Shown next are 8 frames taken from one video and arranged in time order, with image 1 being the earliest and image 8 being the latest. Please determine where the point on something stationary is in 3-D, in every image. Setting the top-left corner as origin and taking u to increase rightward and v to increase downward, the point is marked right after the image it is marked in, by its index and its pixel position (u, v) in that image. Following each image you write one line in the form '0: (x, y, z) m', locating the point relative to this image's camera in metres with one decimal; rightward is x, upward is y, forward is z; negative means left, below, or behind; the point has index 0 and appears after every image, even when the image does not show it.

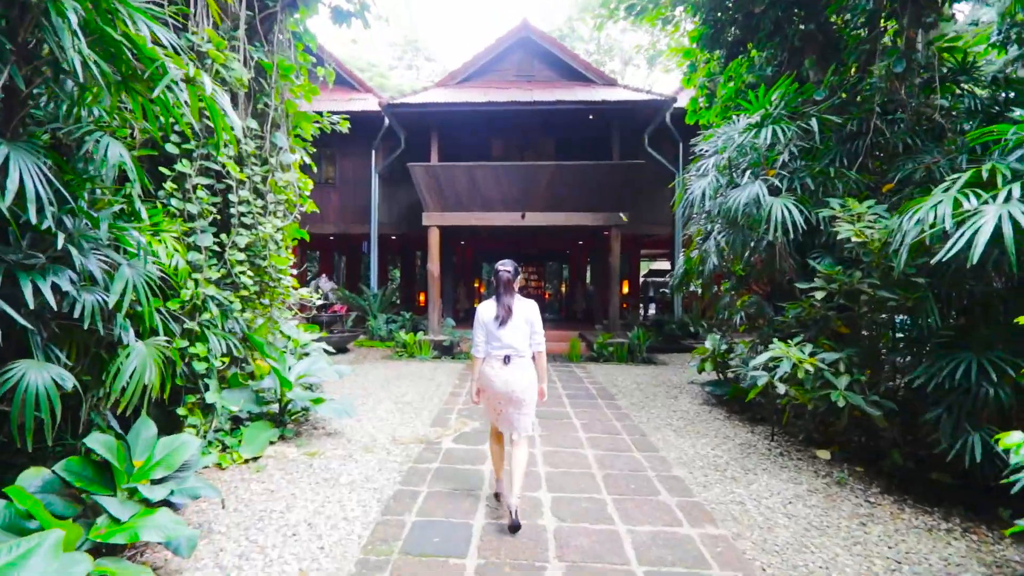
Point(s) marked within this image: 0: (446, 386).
0: (-0.7, -1.1, +5.1) m
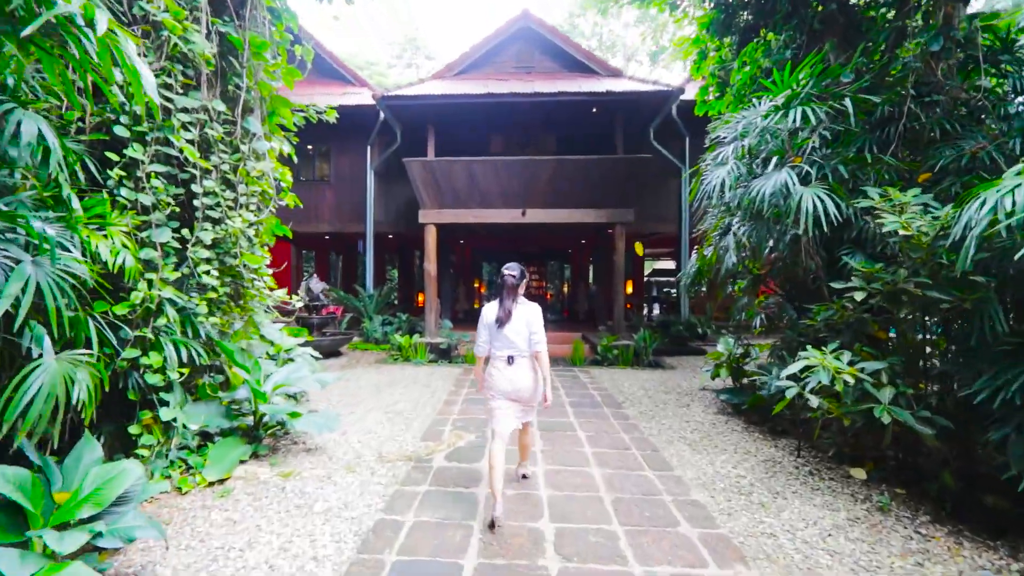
0: (-0.7, -1.1, +4.7) m
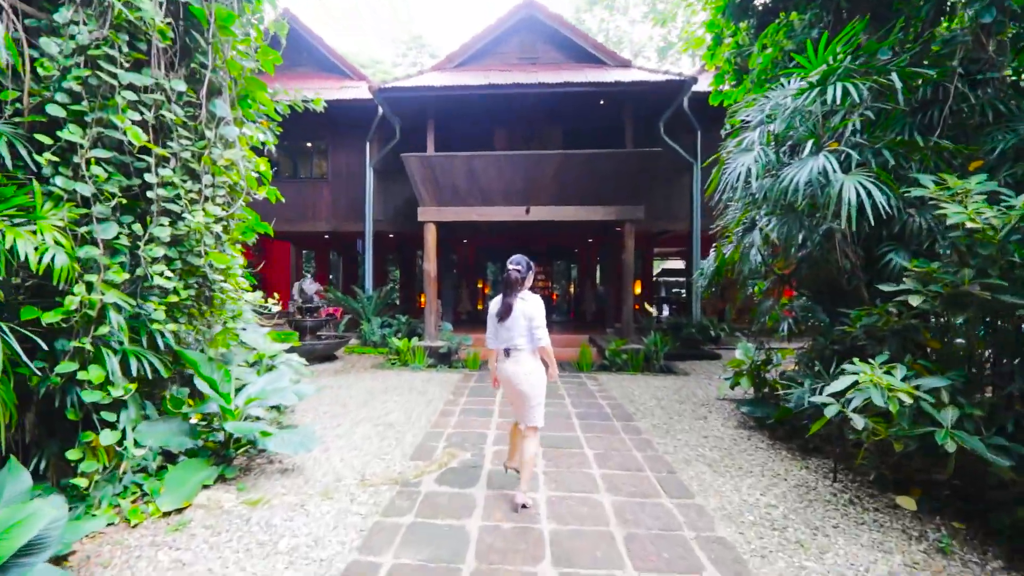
0: (-0.7, -1.1, +4.4) m
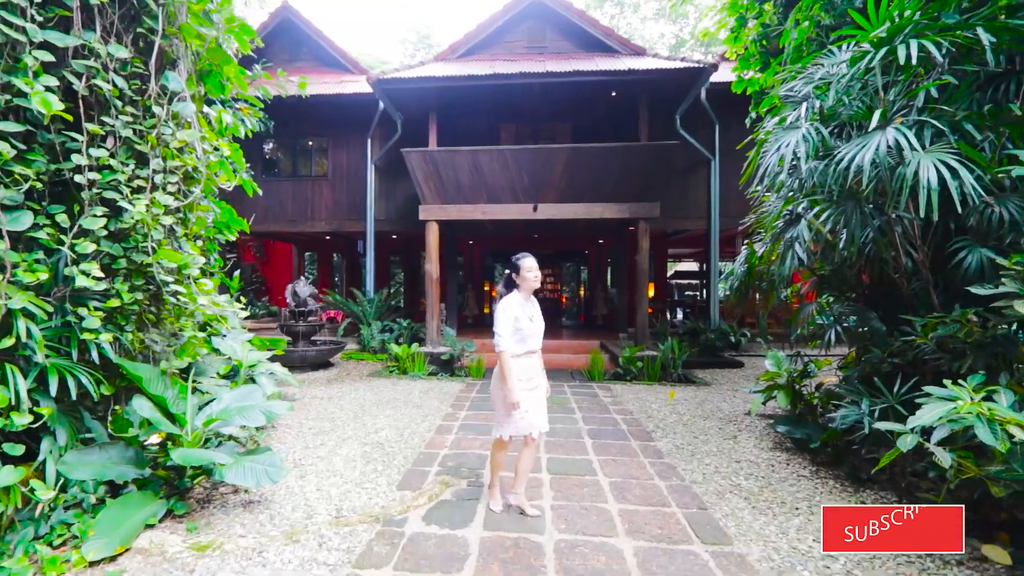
0: (-0.7, -1.1, +4.0) m
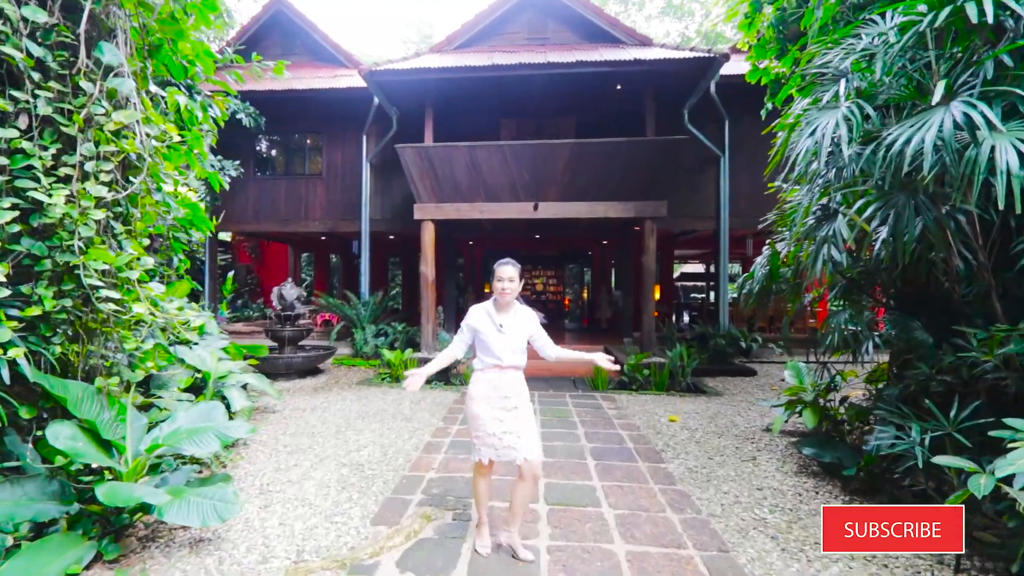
0: (-0.7, -1.1, +3.7) m
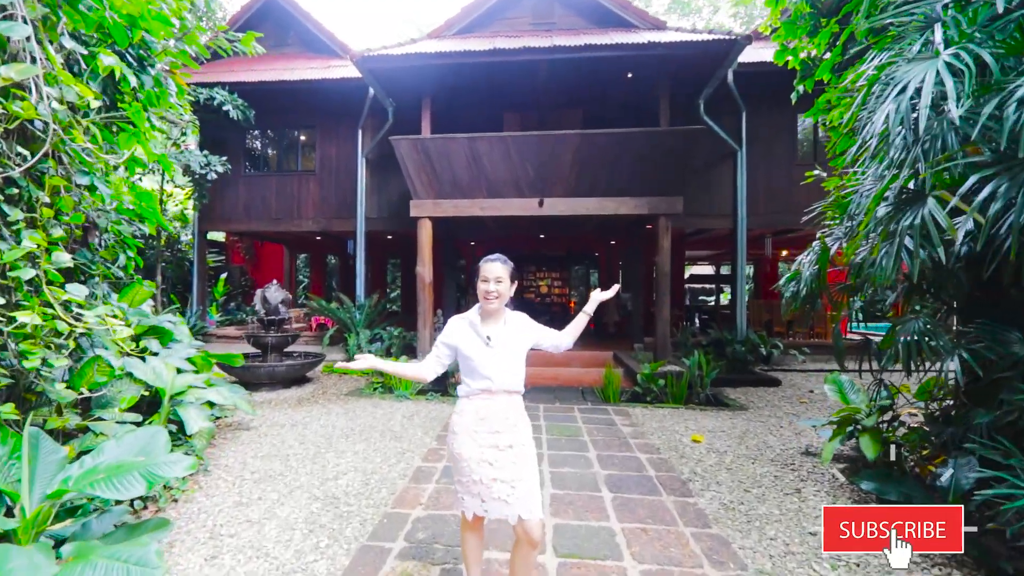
0: (-0.7, -1.1, +3.2) m
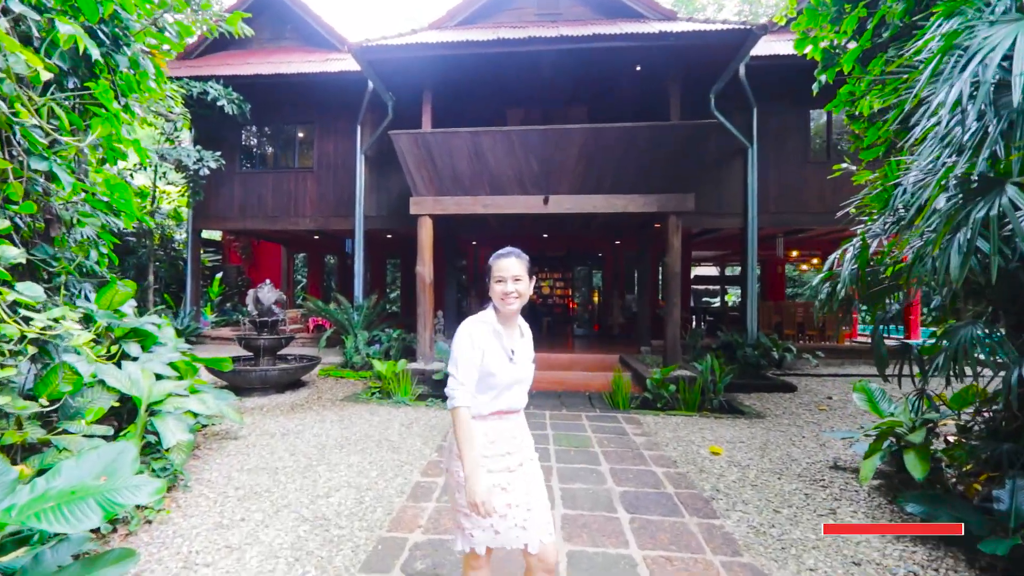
0: (-0.6, -1.1, +3.0) m
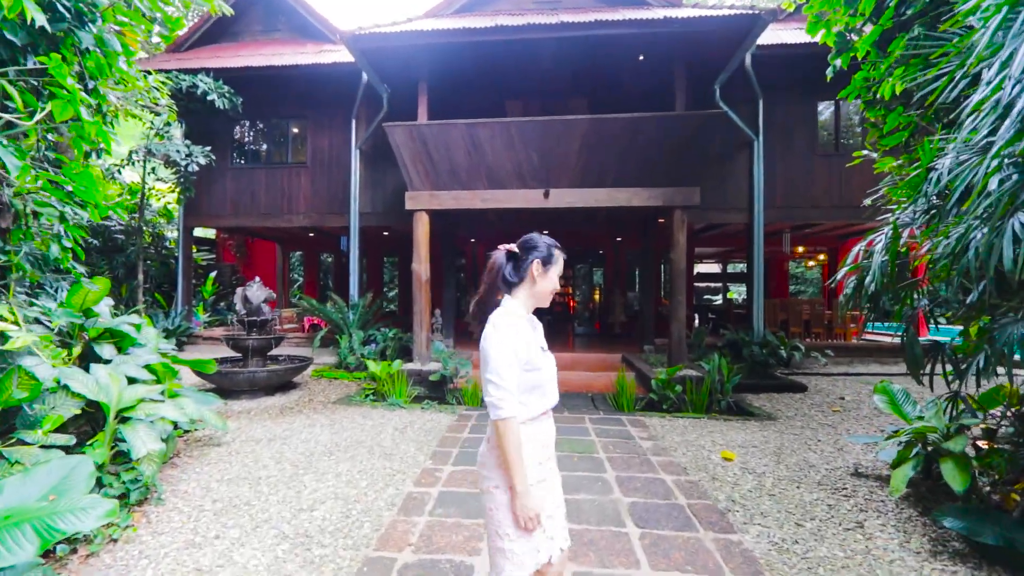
0: (-0.6, -1.1, +2.8) m
